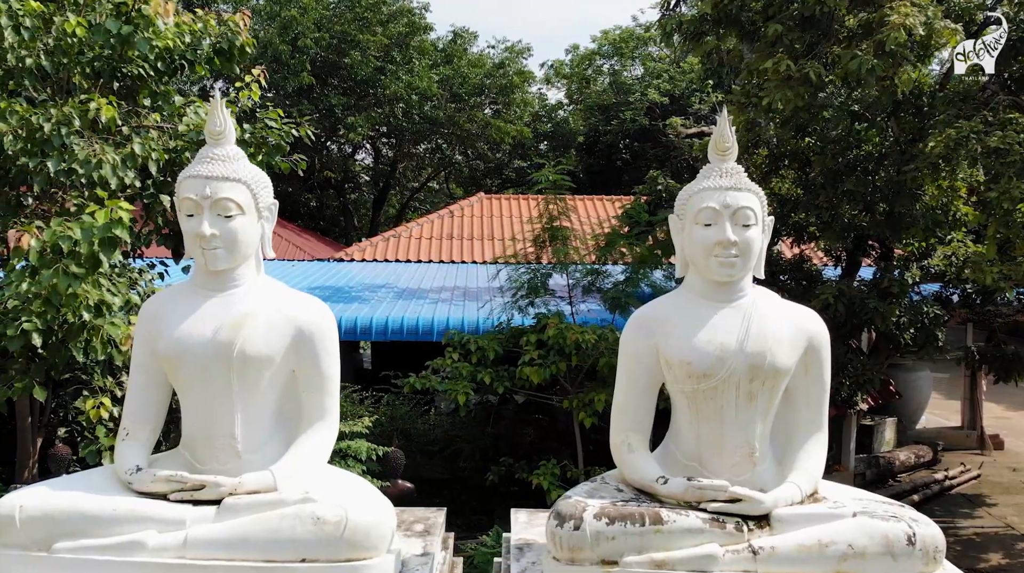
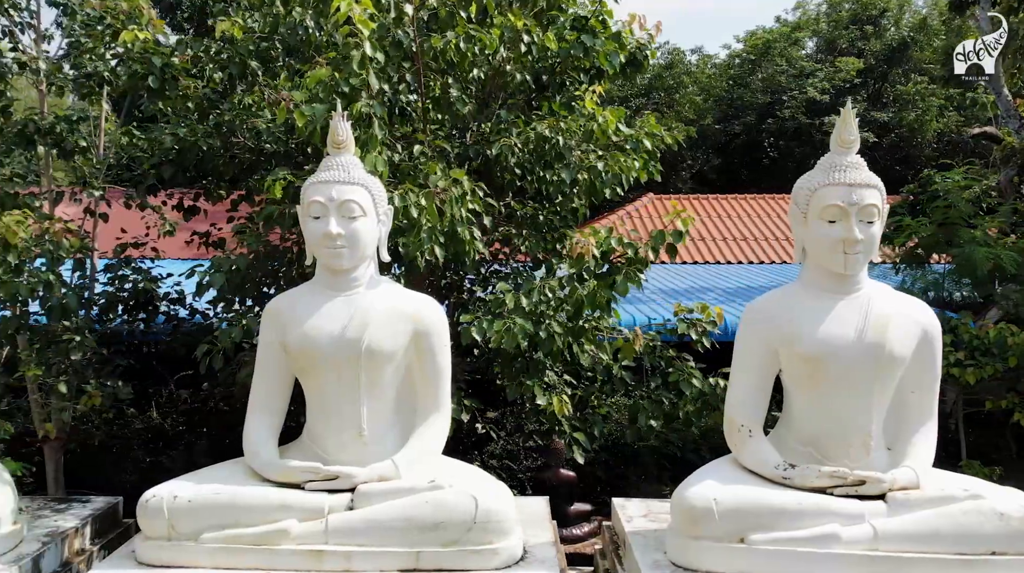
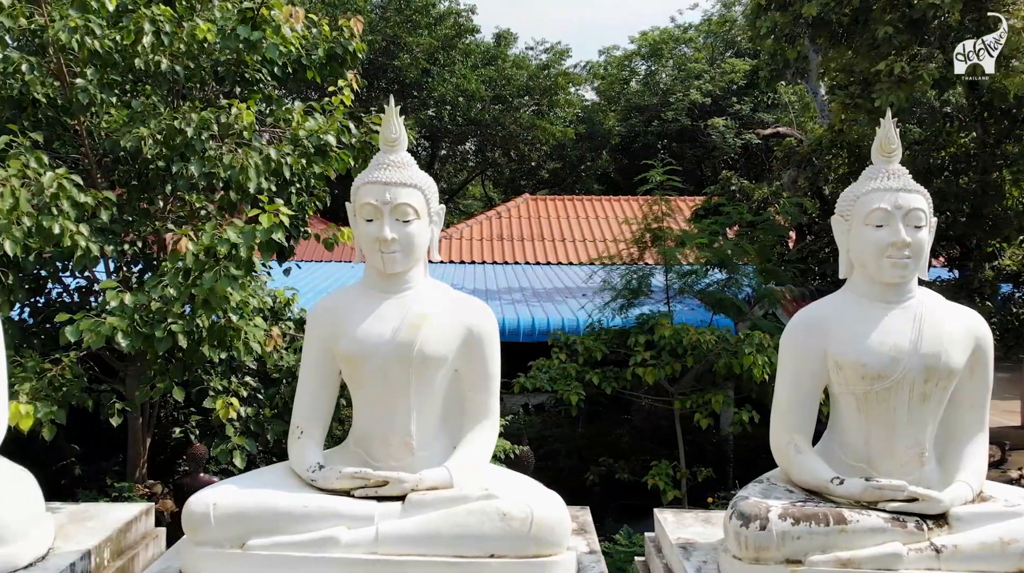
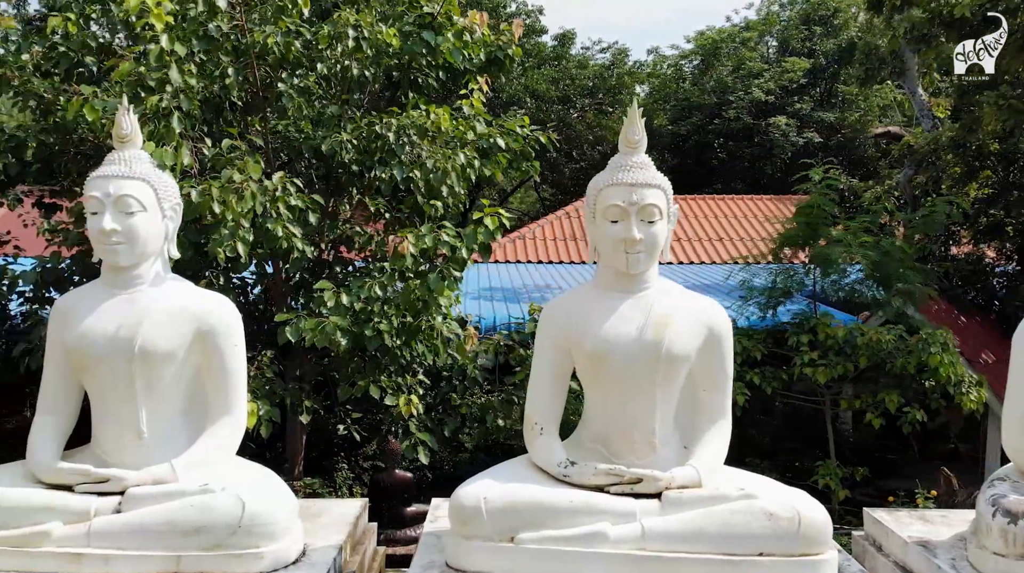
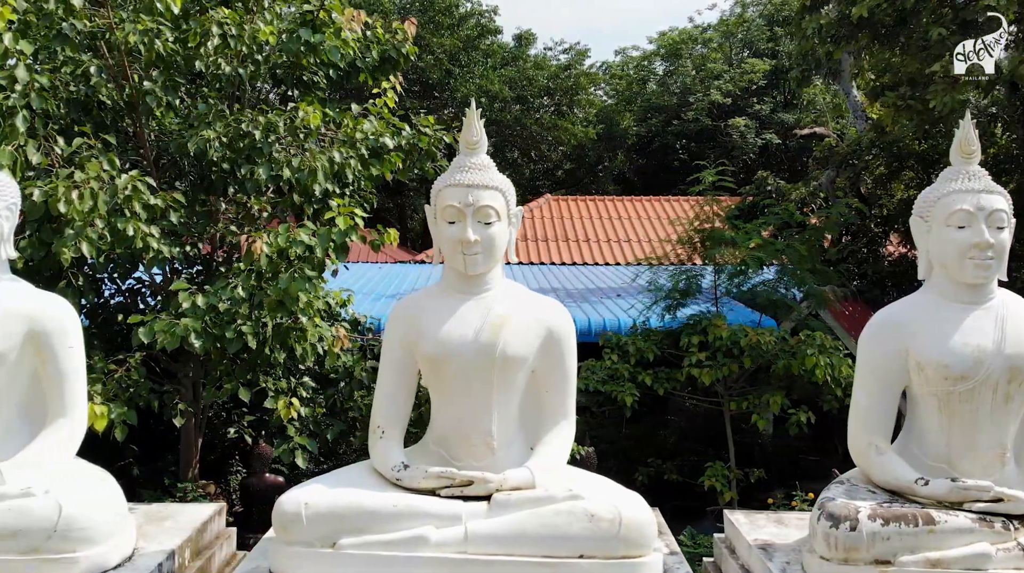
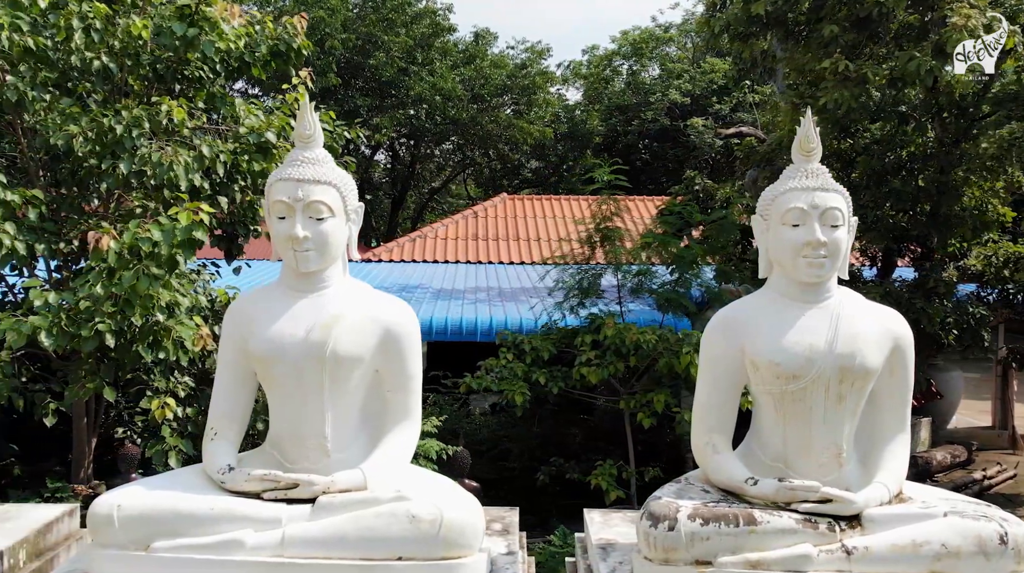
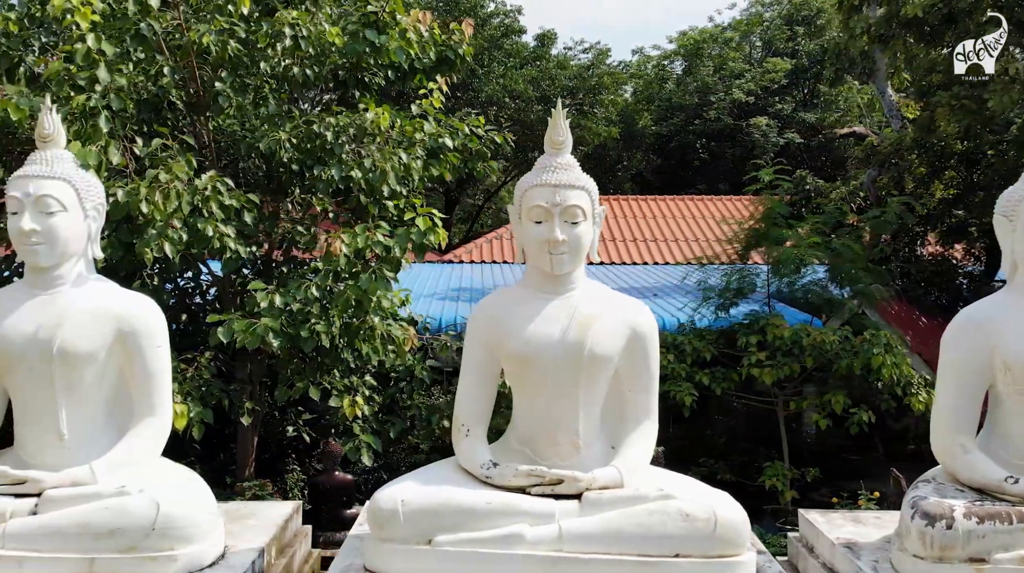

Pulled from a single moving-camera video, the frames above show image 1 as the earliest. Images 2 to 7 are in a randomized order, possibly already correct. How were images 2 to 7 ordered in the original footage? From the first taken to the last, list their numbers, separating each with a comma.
6, 3, 5, 7, 4, 2
